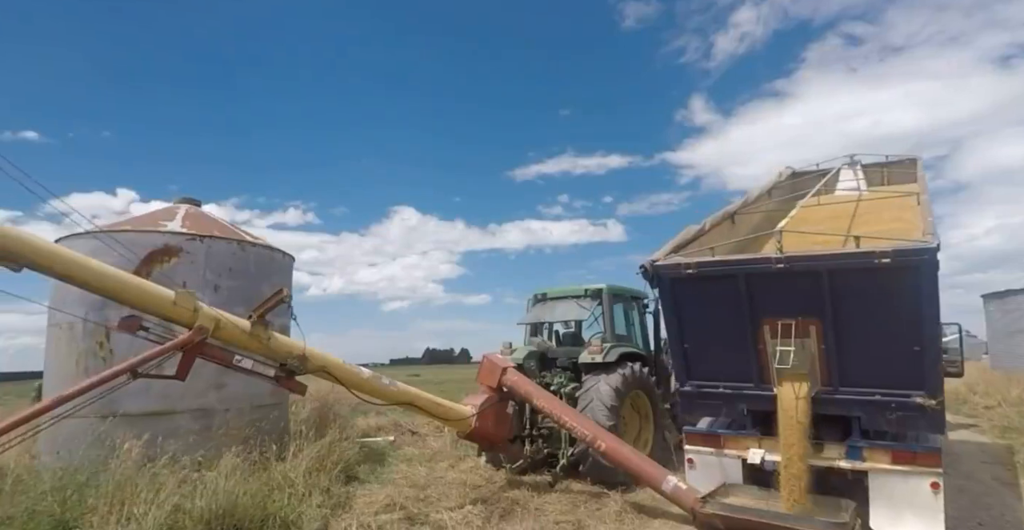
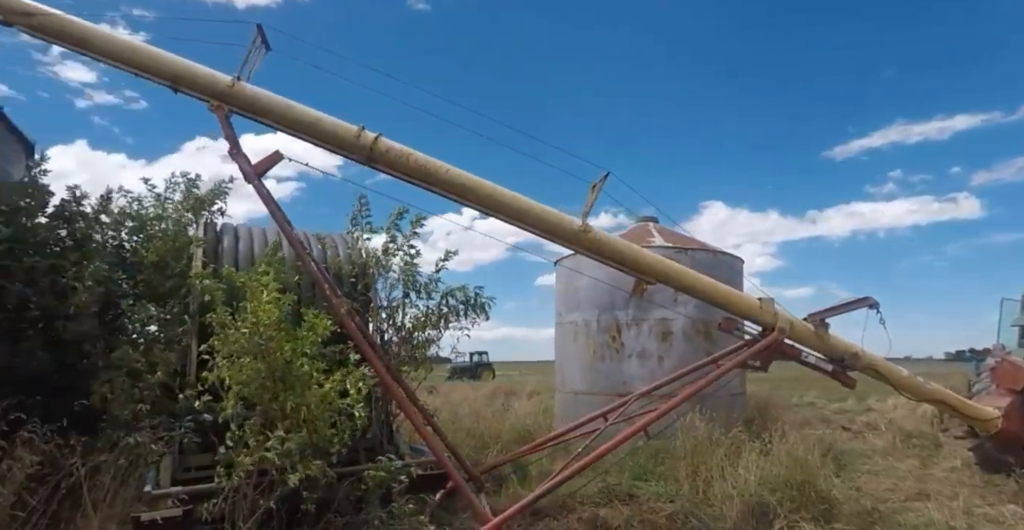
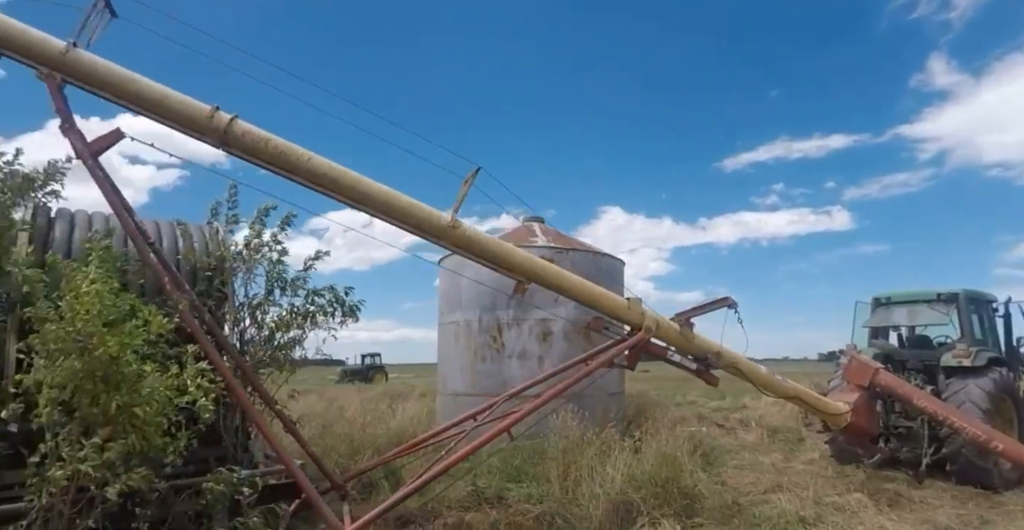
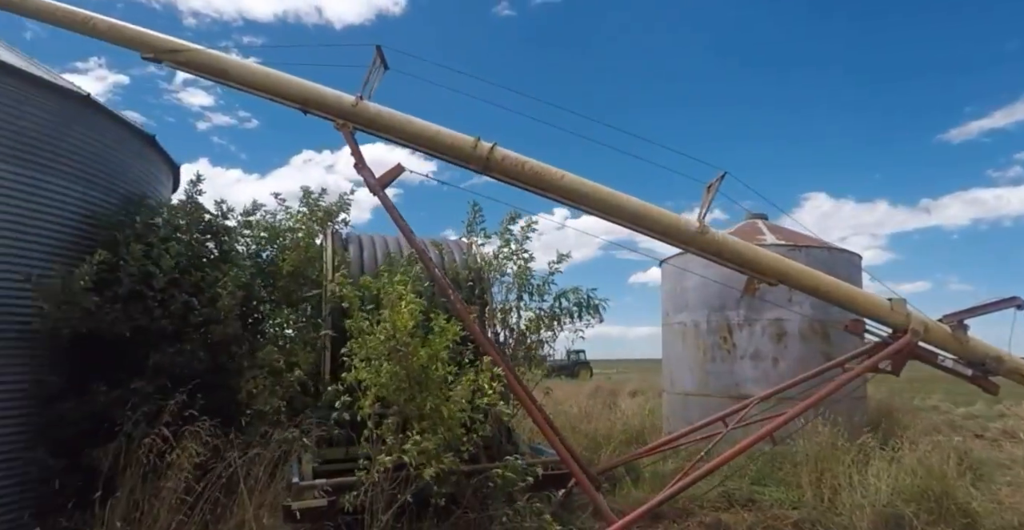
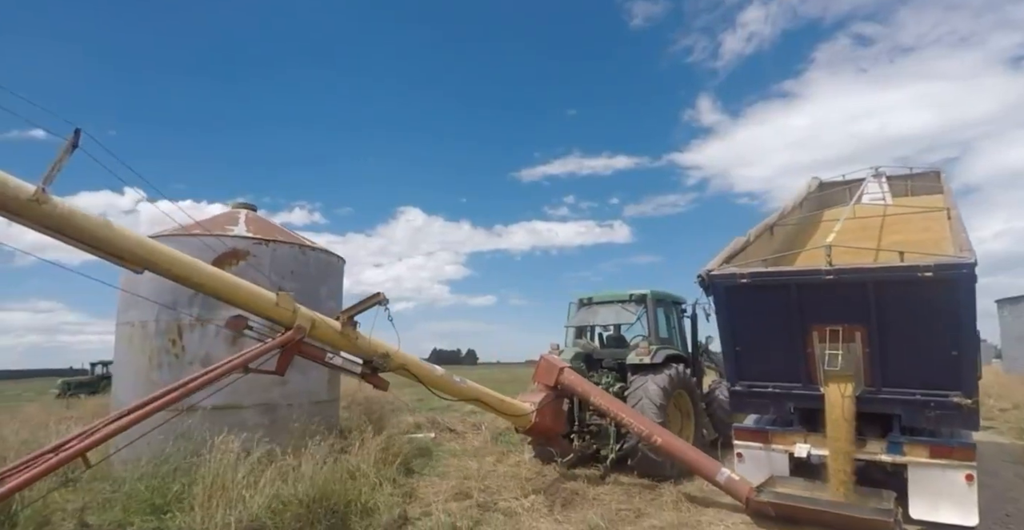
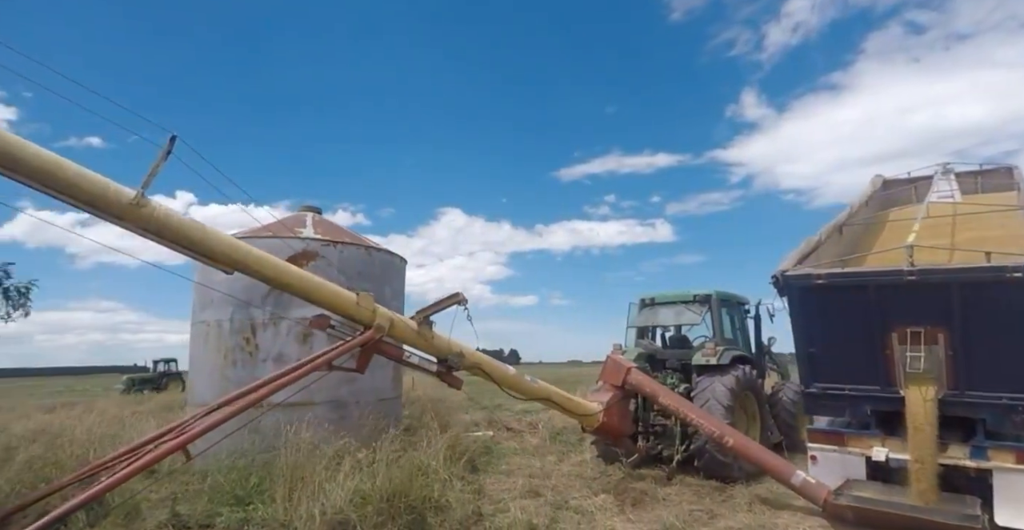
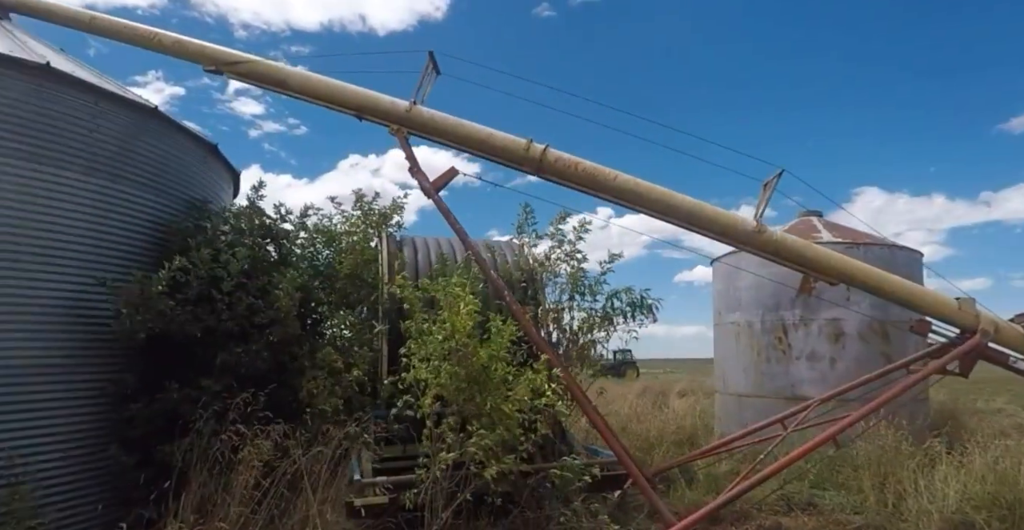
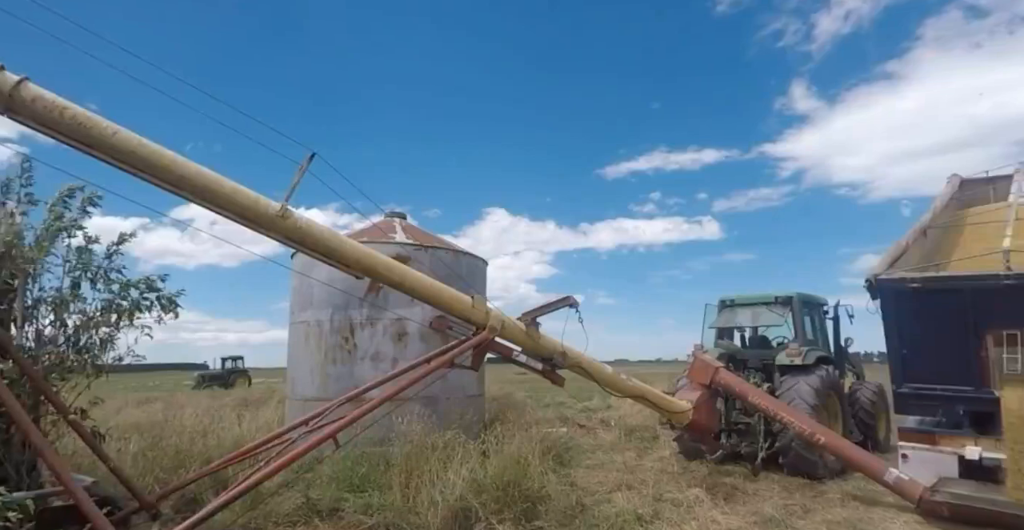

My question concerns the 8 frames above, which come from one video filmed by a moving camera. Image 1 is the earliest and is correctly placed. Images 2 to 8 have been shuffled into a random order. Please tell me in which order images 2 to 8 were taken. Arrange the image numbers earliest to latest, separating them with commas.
5, 6, 8, 3, 2, 4, 7
